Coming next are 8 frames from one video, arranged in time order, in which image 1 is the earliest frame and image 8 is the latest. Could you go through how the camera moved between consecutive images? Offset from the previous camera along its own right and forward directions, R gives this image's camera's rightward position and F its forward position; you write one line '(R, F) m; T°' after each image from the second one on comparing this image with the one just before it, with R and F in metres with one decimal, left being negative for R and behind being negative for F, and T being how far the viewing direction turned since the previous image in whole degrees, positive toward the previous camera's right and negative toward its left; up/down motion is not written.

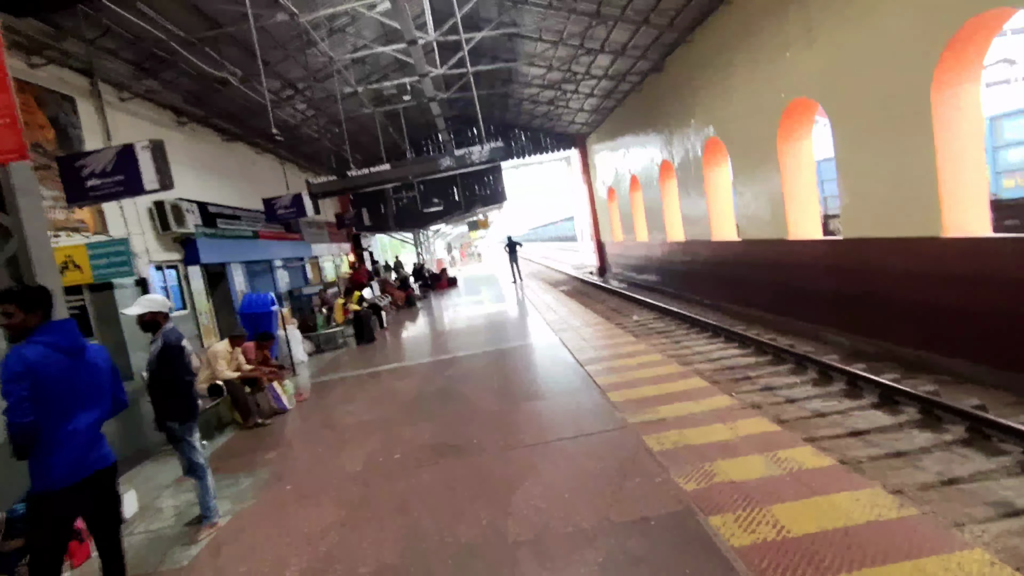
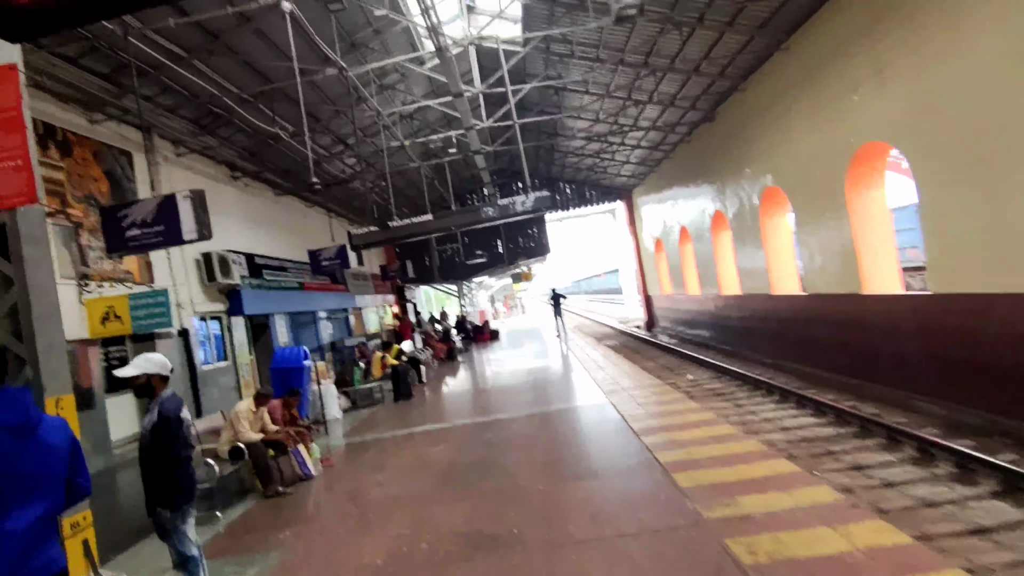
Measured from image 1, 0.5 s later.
(0.0, +0.4) m; -5°
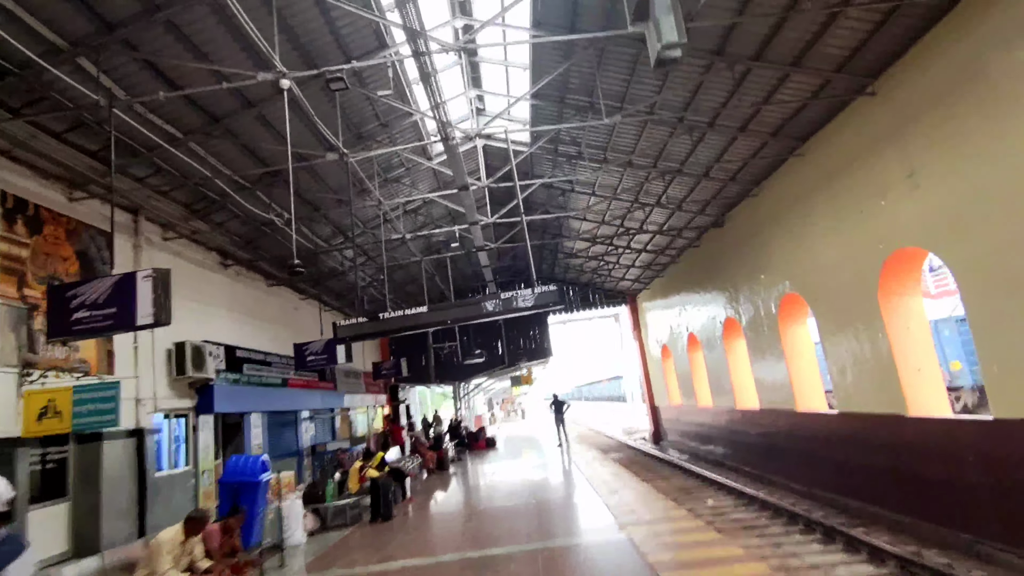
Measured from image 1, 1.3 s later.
(0.0, +0.7) m; 0°
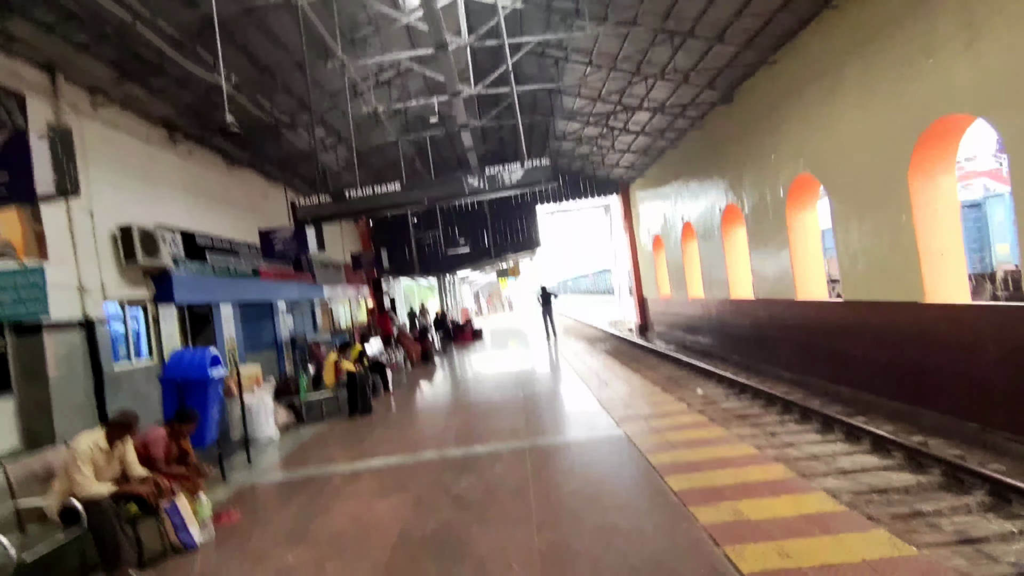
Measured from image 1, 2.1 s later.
(0.0, +0.7) m; +1°
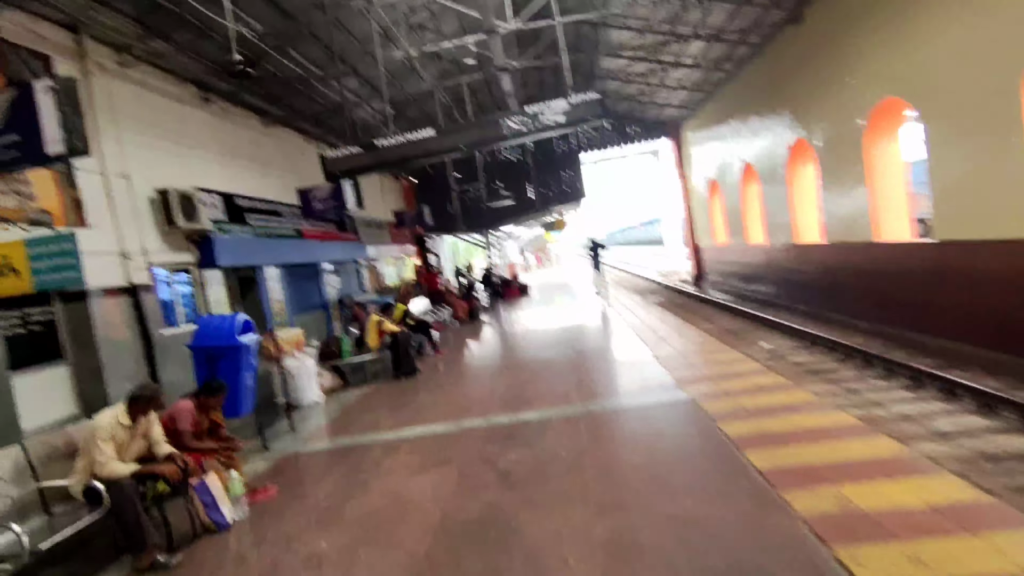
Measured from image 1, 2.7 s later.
(0.0, +0.4) m; -5°
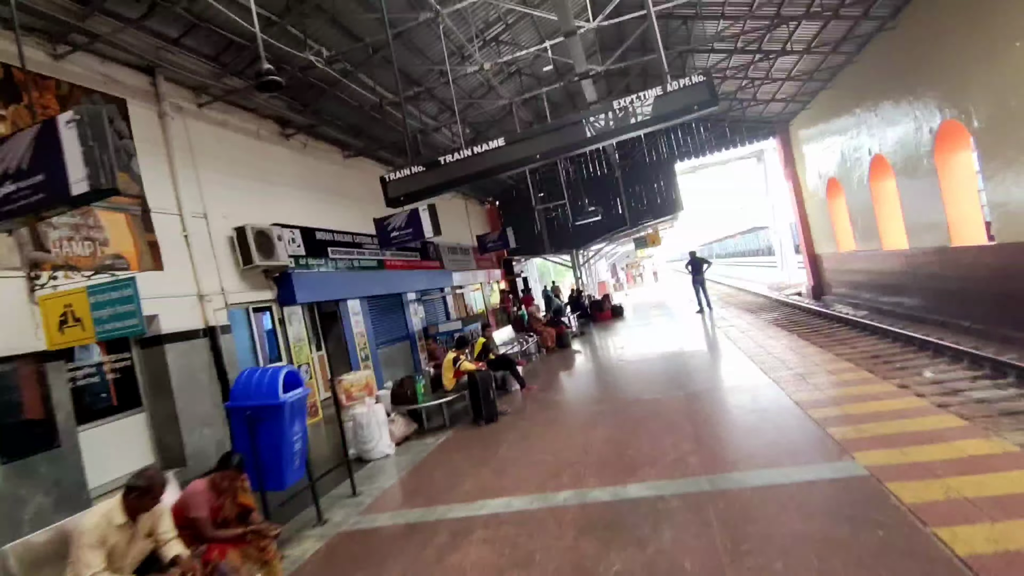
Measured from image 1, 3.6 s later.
(0.0, +0.8) m; -9°
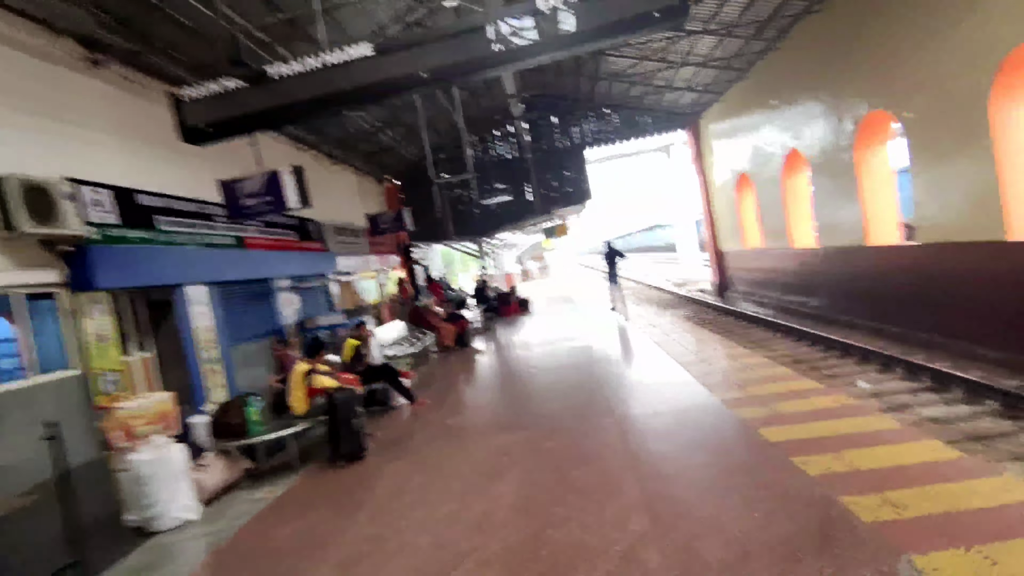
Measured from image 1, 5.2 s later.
(+0.2, +1.4) m; +10°
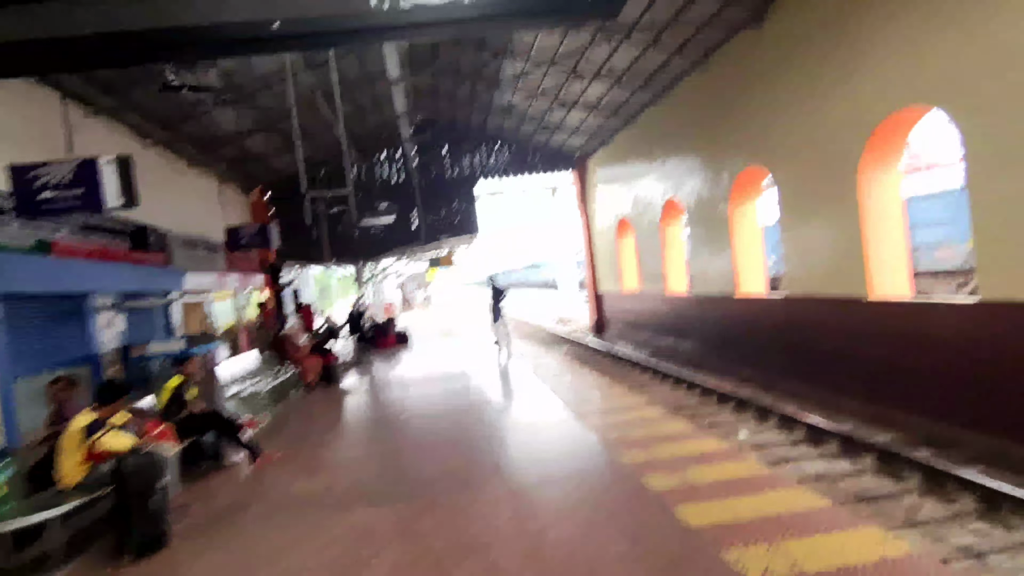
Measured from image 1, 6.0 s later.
(0.0, +0.7) m; +12°
